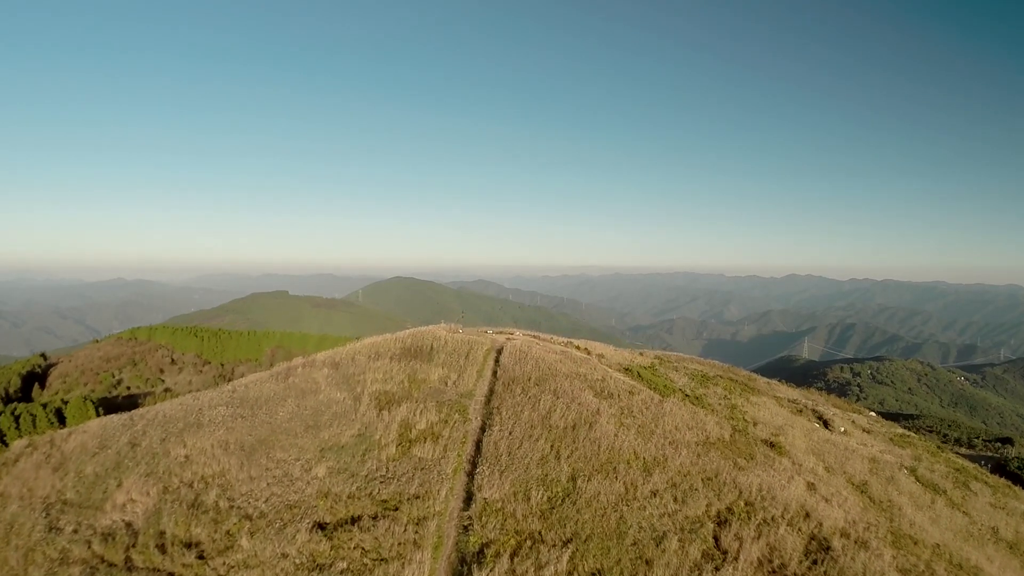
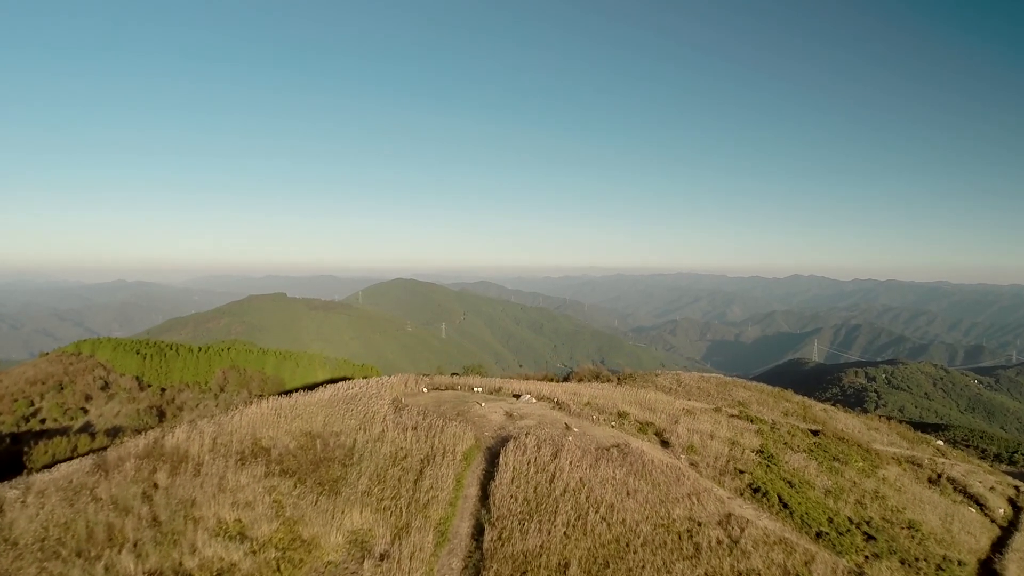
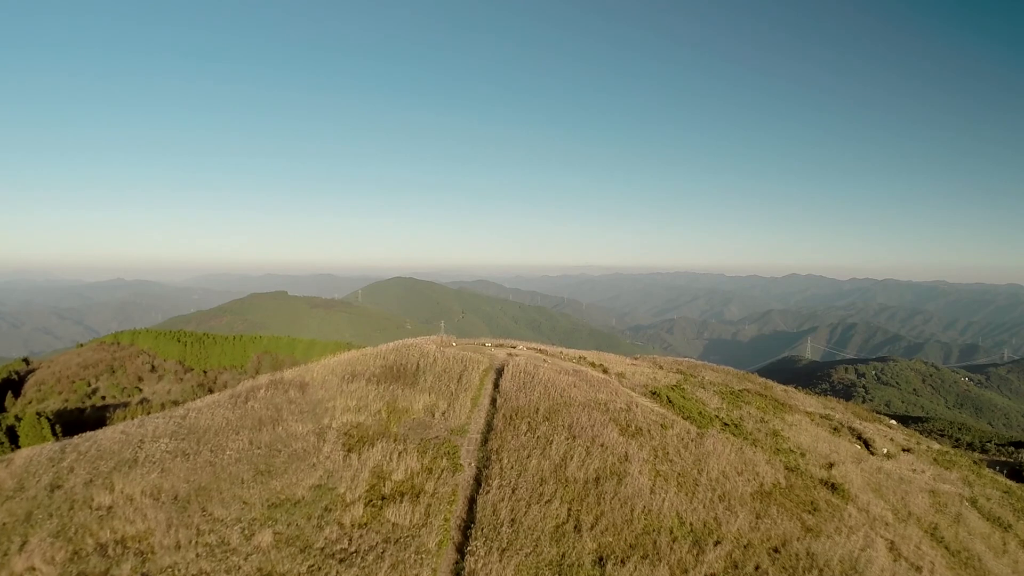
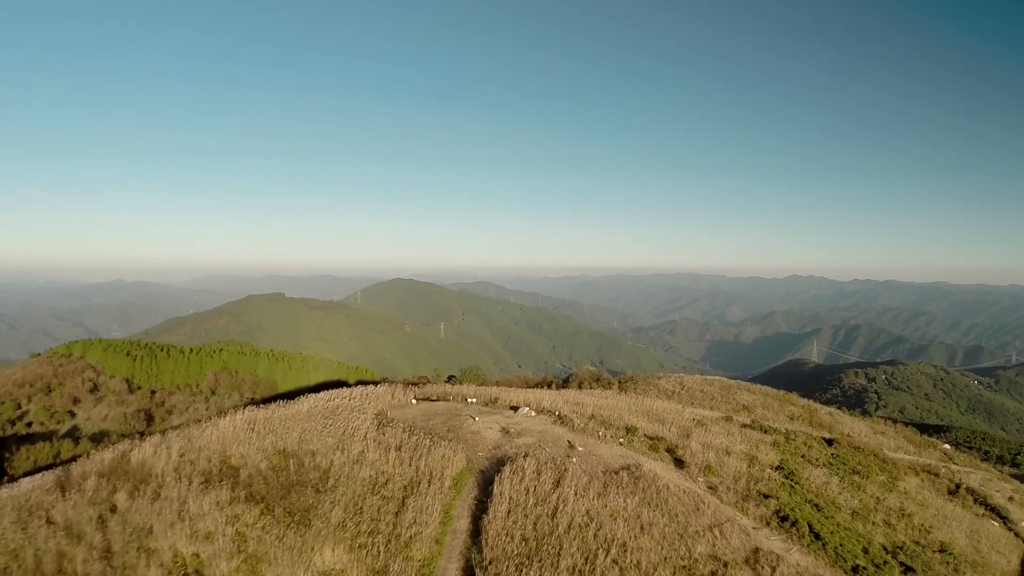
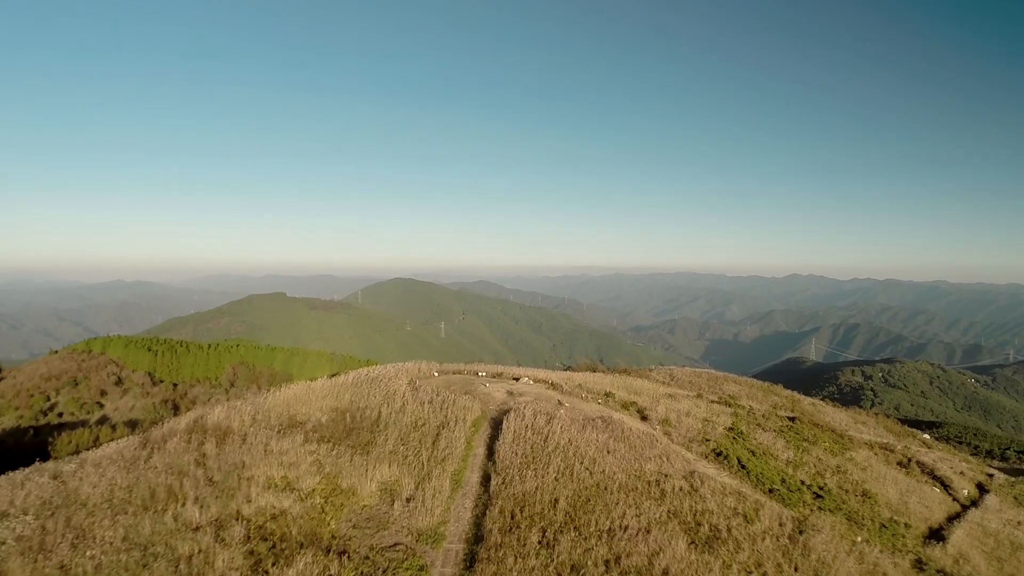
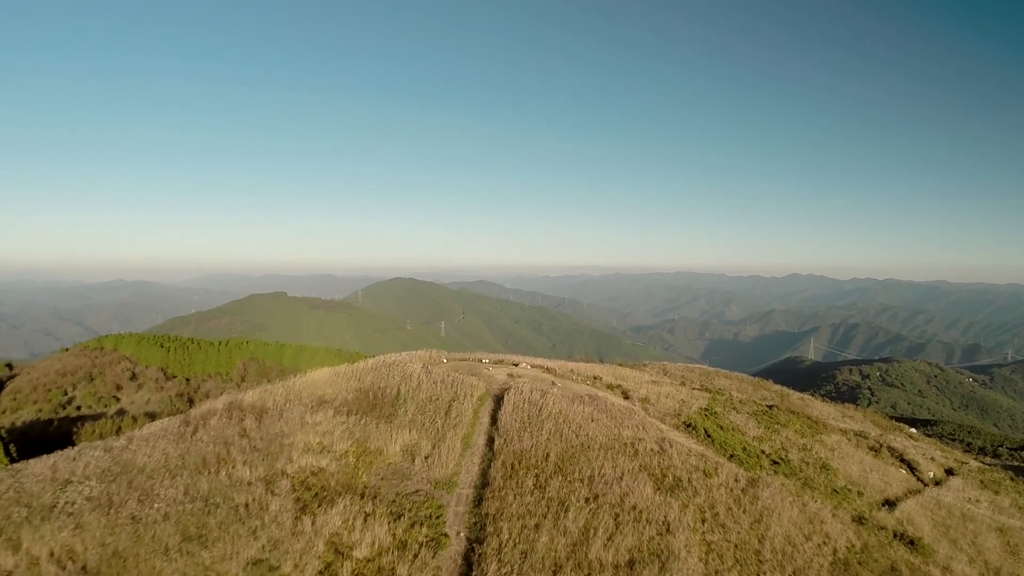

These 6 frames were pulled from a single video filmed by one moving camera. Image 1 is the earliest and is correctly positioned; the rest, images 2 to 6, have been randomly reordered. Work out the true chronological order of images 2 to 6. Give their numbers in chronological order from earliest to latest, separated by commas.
3, 6, 5, 2, 4
